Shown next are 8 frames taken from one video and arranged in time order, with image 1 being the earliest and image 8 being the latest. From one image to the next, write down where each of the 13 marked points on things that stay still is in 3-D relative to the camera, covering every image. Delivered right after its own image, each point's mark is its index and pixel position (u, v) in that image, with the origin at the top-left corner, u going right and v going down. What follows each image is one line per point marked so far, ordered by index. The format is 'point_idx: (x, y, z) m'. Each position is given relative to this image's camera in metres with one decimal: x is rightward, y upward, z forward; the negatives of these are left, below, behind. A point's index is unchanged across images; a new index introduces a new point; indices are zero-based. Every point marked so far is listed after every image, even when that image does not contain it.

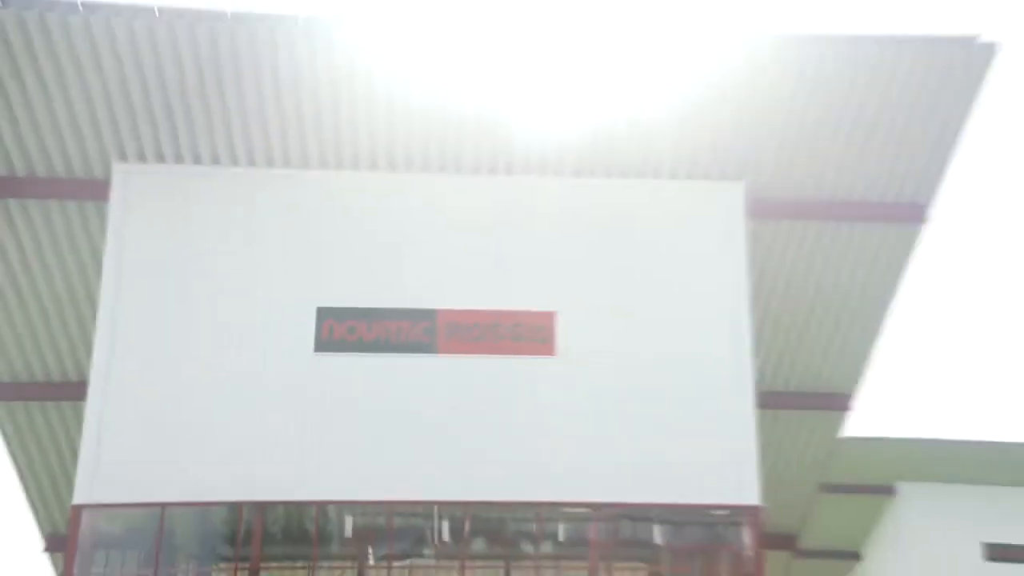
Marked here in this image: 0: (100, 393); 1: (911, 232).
0: (-6.5, -1.6, +14.0) m
1: (+7.4, +1.1, +16.3) m
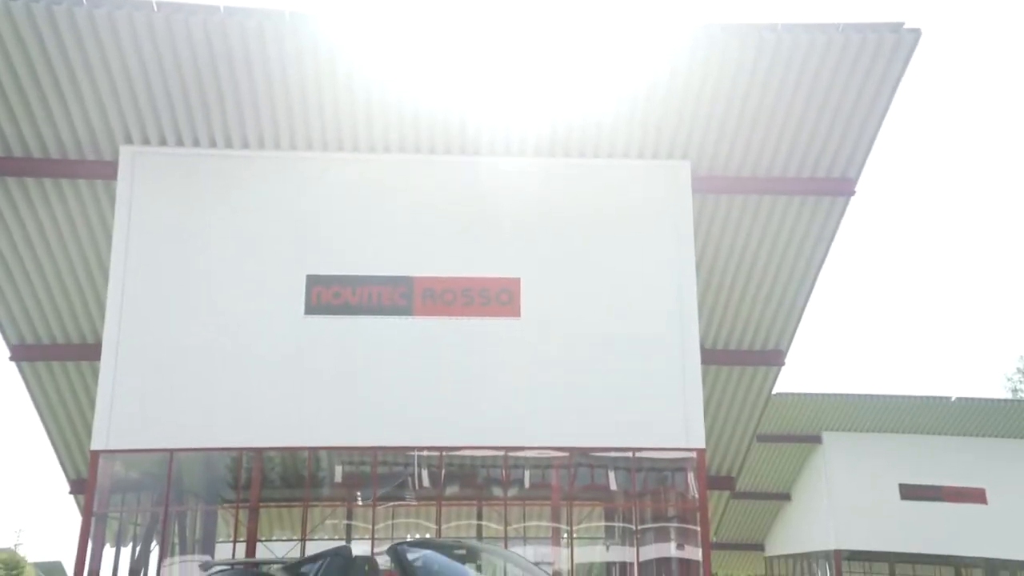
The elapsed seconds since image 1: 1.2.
0: (-7.0, -1.1, +15.4) m
1: (+6.7, +1.8, +18.3) m
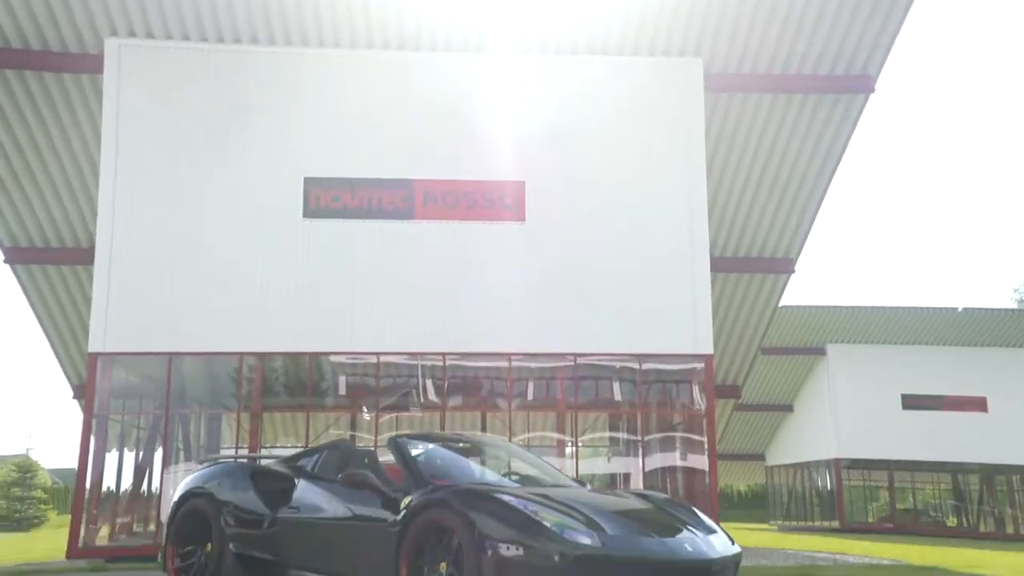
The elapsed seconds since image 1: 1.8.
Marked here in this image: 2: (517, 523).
0: (-6.9, +0.6, +15.1) m
1: (+6.8, +3.7, +17.6) m
2: (0.0, -1.4, +5.4) m
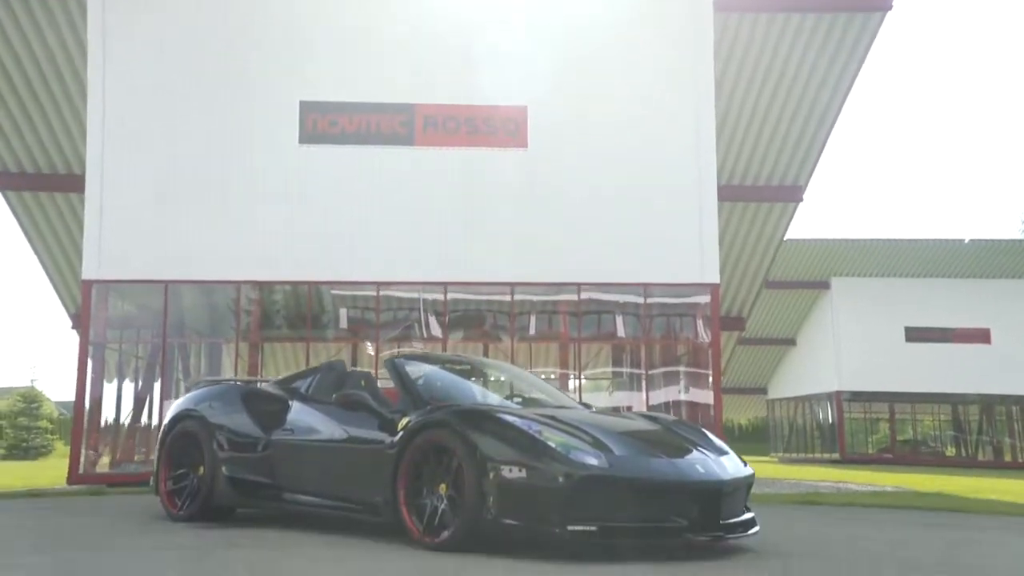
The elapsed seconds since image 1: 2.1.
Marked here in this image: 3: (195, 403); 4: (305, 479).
0: (-6.9, +1.8, +14.7) m
1: (+6.9, +5.1, +16.9) m
2: (0.0, -0.9, +5.1) m
3: (-2.4, -0.9, +6.7) m
4: (-1.4, -1.3, +6.0) m
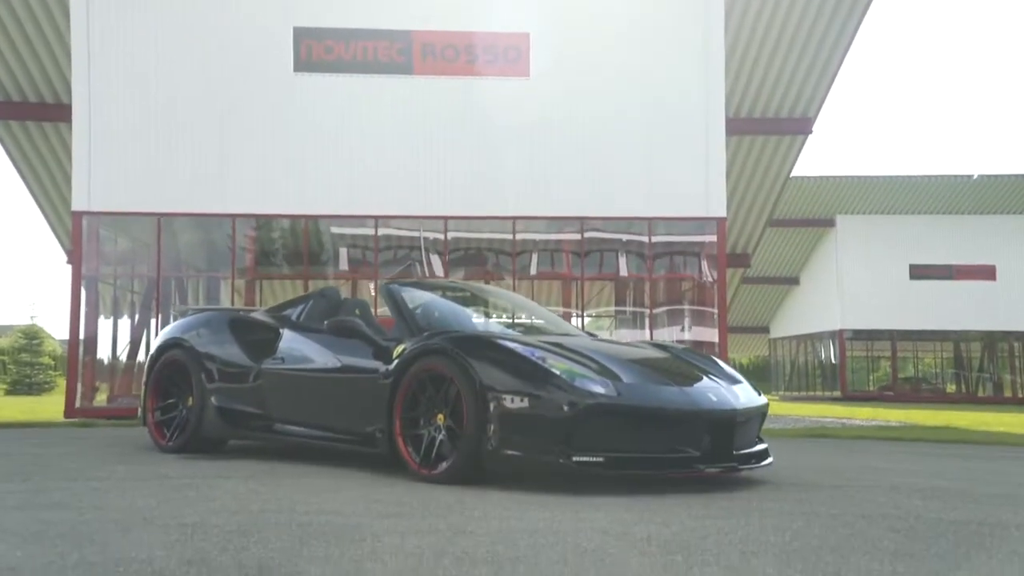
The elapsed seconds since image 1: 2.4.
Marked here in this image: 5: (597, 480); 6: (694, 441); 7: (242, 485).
0: (-6.8, +2.9, +14.2) m
1: (+6.9, +6.3, +16.2) m
2: (+0.1, -0.4, +4.8) m
3: (-2.4, -0.3, +6.4) m
4: (-1.4, -0.8, +5.7) m
5: (+0.5, -1.1, +5.0) m
6: (+1.0, -0.8, +4.8) m
7: (-1.4, -1.0, +4.6) m
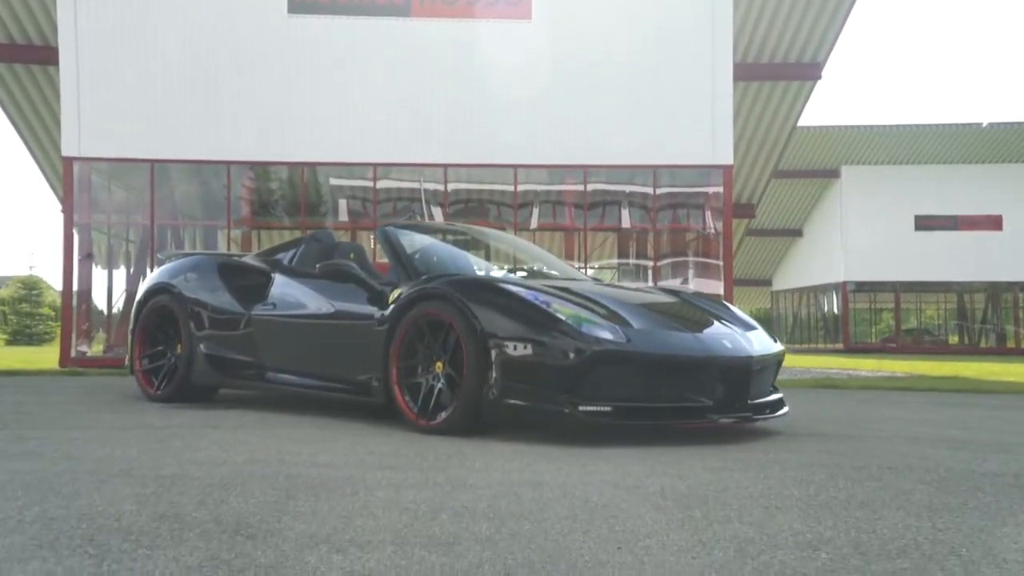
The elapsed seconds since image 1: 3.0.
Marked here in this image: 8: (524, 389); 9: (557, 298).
0: (-6.8, +3.7, +13.7) m
1: (+6.9, +7.2, +15.5) m
2: (+0.1, -0.1, +4.5) m
3: (-2.4, +0.1, +6.2) m
4: (-1.4, -0.4, +5.5) m
5: (+0.5, -0.8, +4.8) m
6: (+1.0, -0.5, +4.6) m
7: (-1.4, -0.7, +4.3) m
8: (+0.1, -0.5, +4.5) m
9: (+0.2, -0.1, +4.7) m
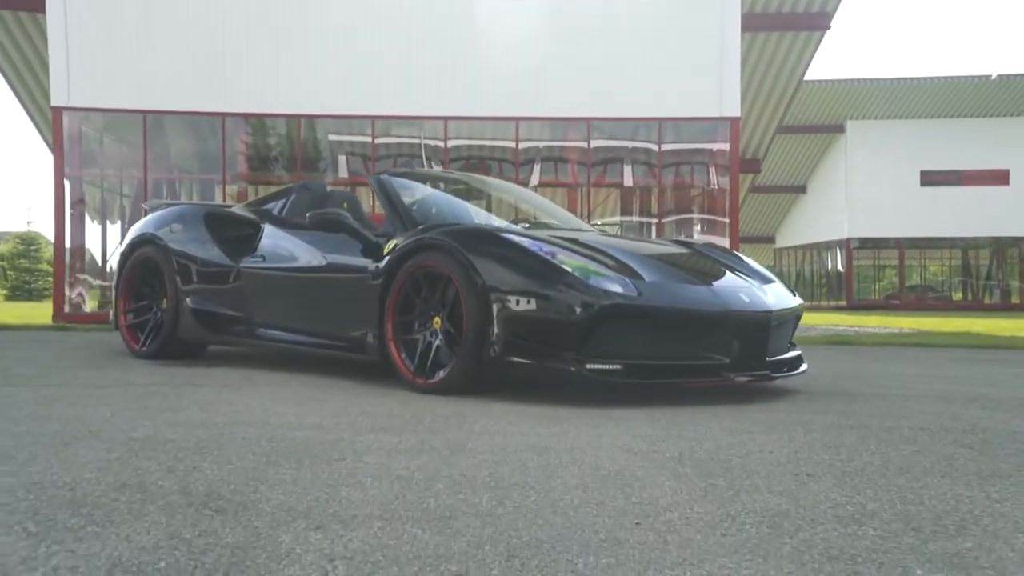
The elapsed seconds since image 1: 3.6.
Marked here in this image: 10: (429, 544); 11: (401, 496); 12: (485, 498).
0: (-6.8, +4.3, +13.3) m
1: (+6.9, +8.0, +14.9) m
2: (+0.1, +0.1, +4.3) m
3: (-2.4, +0.4, +5.9) m
4: (-1.4, -0.1, +5.2) m
5: (+0.5, -0.5, +4.5) m
6: (+1.0, -0.3, +4.3) m
7: (-1.4, -0.5, +4.1) m
8: (+0.1, -0.3, +4.2) m
9: (+0.2, +0.2, +4.4) m
10: (-0.2, -0.5, +1.9) m
11: (-0.3, -0.5, +2.3) m
12: (-0.1, -0.5, +2.3) m
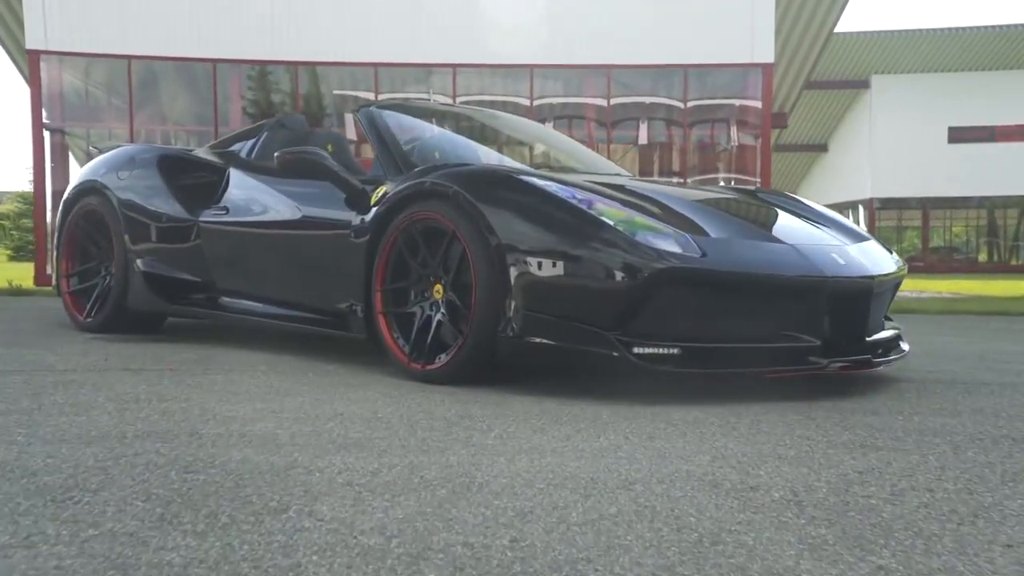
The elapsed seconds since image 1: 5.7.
0: (-6.6, +4.9, +12.2) m
1: (+7.2, +8.6, +13.4) m
2: (+0.2, +0.2, +3.2) m
3: (-2.3, +0.6, +4.9) m
4: (-1.3, 0.0, +4.2) m
5: (+0.6, -0.4, +3.6) m
6: (+1.1, -0.1, +3.3) m
7: (-1.3, -0.3, +3.1) m
8: (+0.2, -0.1, +3.2) m
9: (+0.3, +0.4, +3.4) m
10: (-0.1, -0.5, +0.9) m
11: (-0.2, -0.5, +1.3) m
12: (0.0, -0.5, +1.3) m
